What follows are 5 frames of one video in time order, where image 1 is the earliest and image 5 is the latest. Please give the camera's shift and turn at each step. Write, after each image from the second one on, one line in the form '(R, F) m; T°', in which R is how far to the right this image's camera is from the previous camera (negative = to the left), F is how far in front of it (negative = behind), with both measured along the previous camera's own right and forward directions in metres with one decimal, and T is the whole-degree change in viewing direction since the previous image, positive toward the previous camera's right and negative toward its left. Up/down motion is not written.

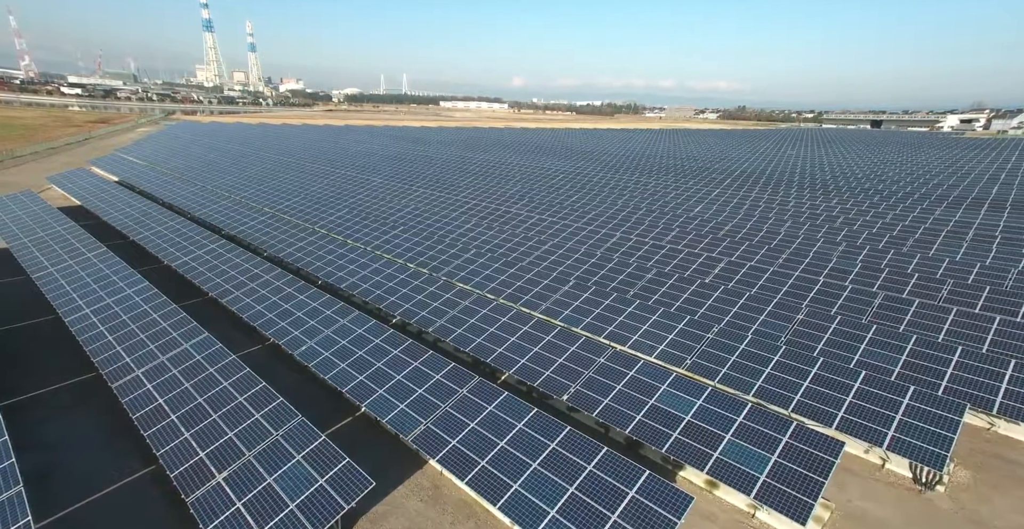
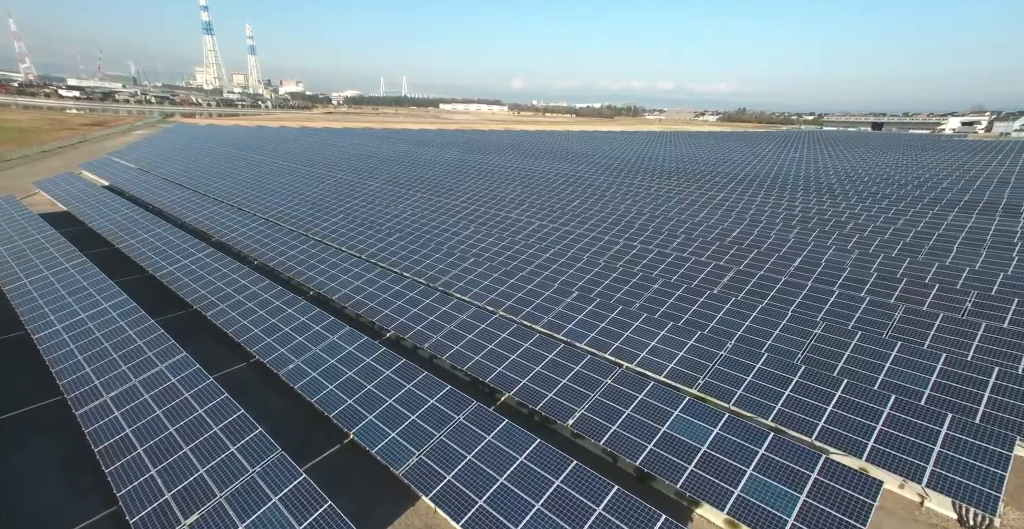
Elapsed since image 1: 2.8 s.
(0.0, +0.9) m; 0°
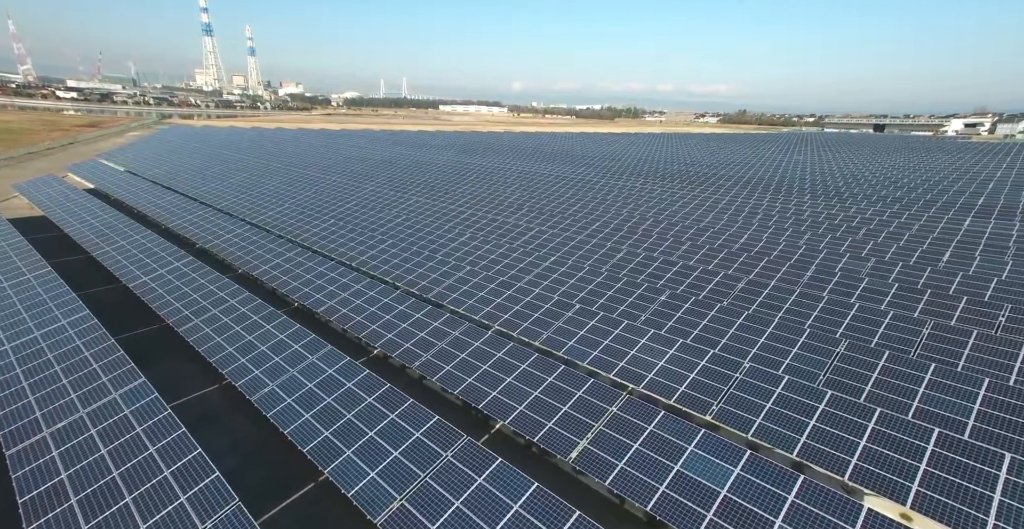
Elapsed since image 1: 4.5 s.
(+0.1, +1.3) m; 0°
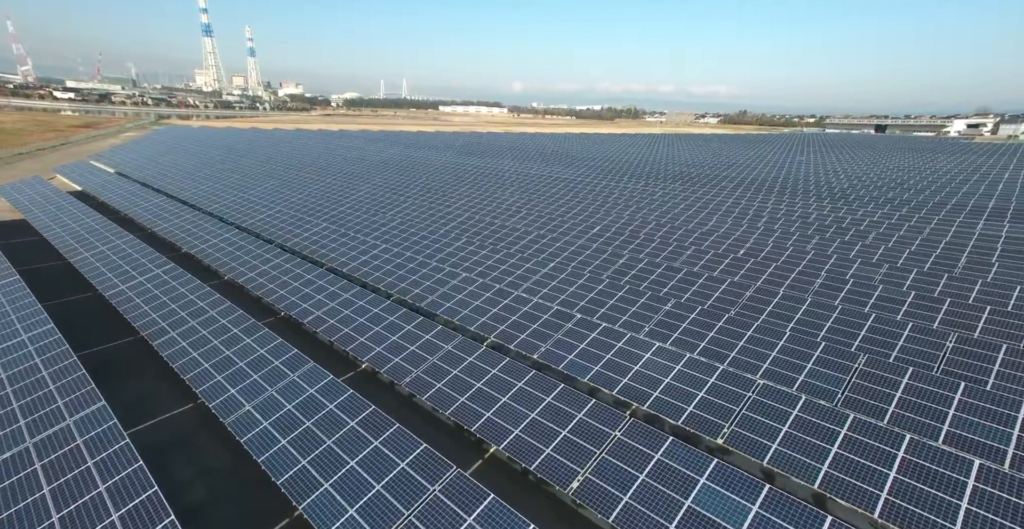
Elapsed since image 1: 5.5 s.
(+0.1, +1.0) m; 0°
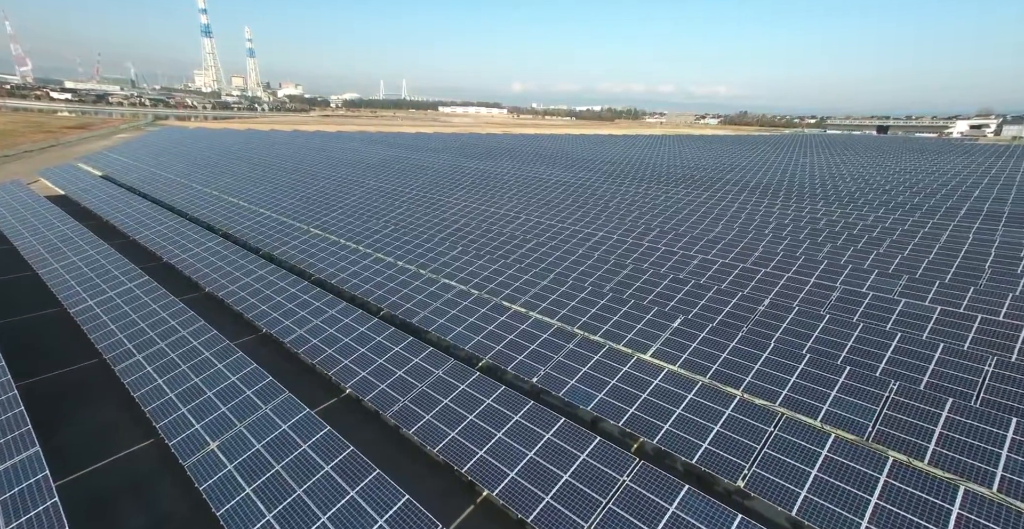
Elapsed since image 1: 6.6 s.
(+0.1, +1.3) m; 0°
